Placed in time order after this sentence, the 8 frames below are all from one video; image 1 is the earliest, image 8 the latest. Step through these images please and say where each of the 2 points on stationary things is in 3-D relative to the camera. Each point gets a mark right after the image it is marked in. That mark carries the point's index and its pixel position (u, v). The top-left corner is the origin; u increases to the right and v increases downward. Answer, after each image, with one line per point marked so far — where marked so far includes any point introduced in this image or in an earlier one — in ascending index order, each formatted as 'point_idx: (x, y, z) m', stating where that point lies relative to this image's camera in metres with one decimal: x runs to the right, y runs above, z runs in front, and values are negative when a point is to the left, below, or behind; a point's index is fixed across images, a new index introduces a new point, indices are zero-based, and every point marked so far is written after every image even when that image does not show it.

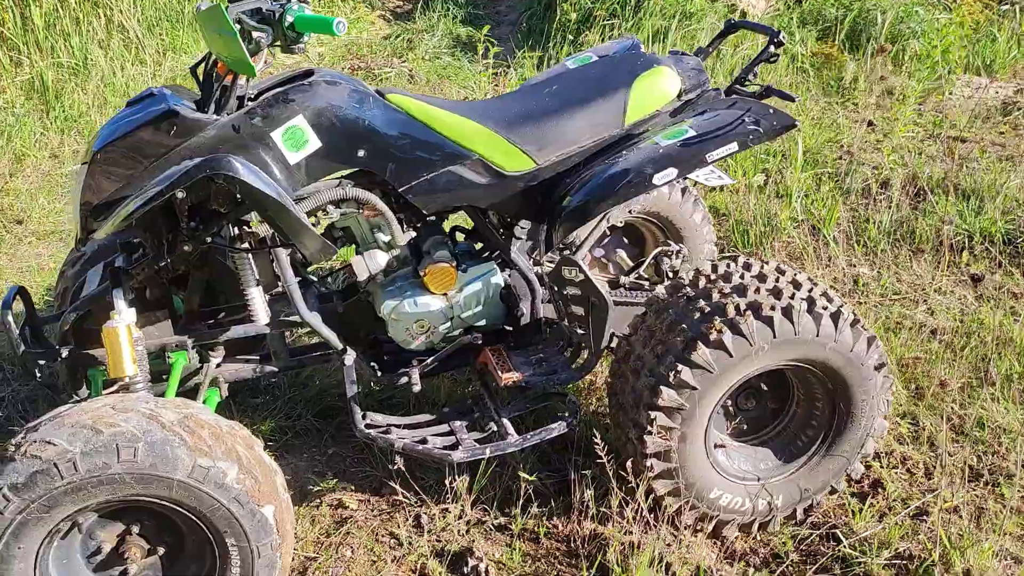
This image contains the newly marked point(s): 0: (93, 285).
0: (-1.2, 0.0, +2.6) m
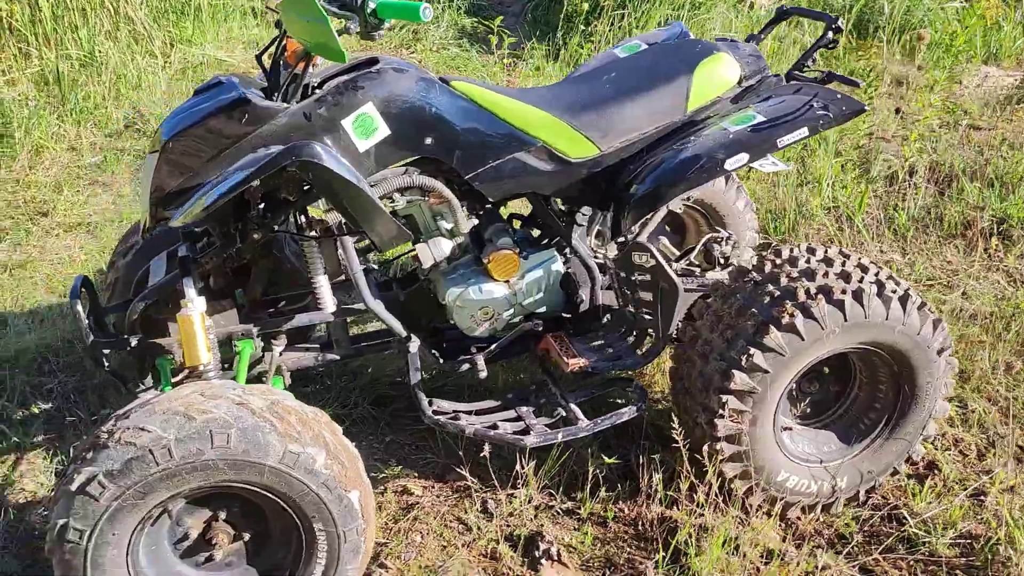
0: (-1.0, 0.0, +2.6) m
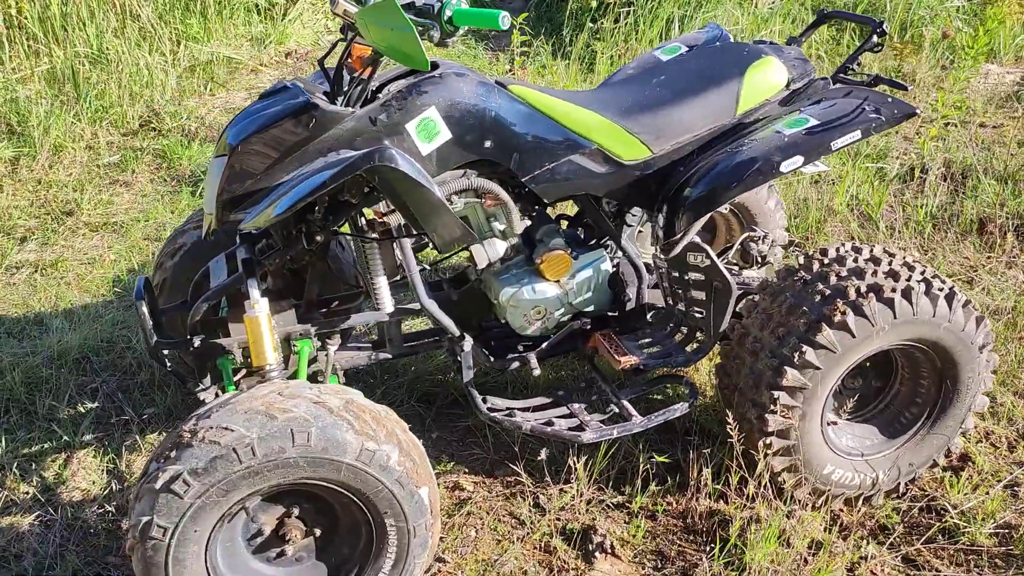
0: (-0.8, 0.0, +2.6) m
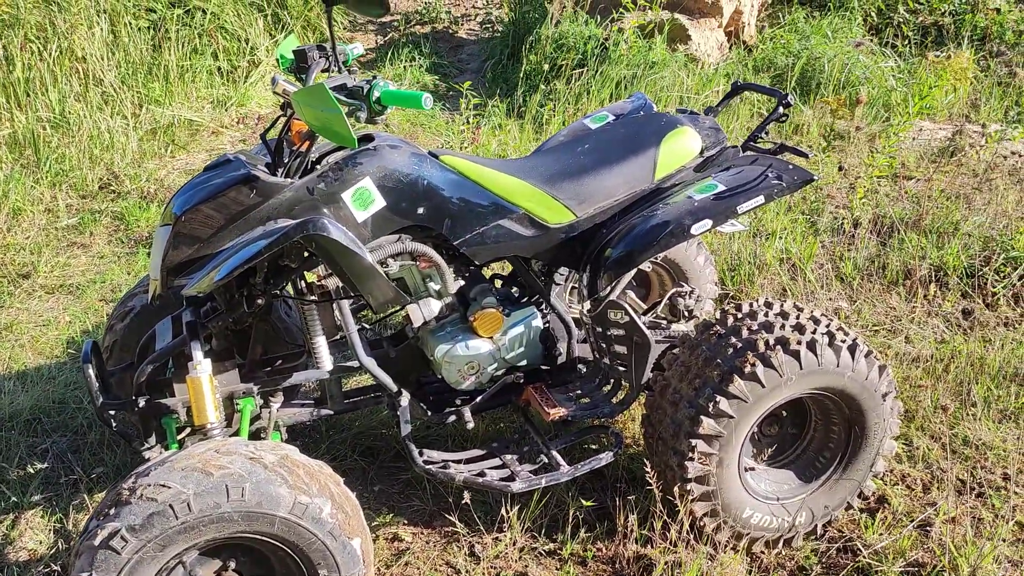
0: (-1.0, -0.2, +2.7) m
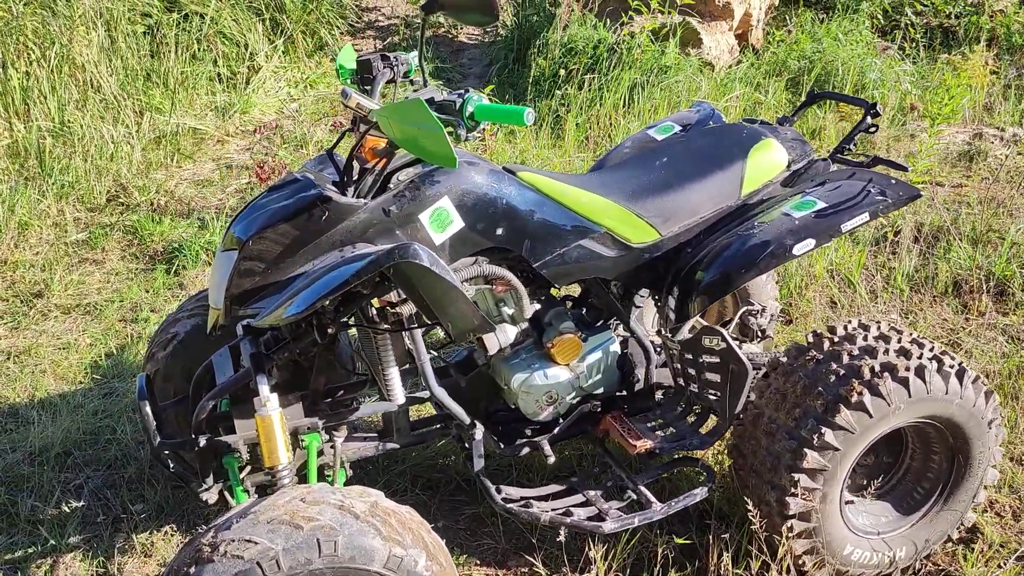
0: (-0.8, -0.2, +2.6) m
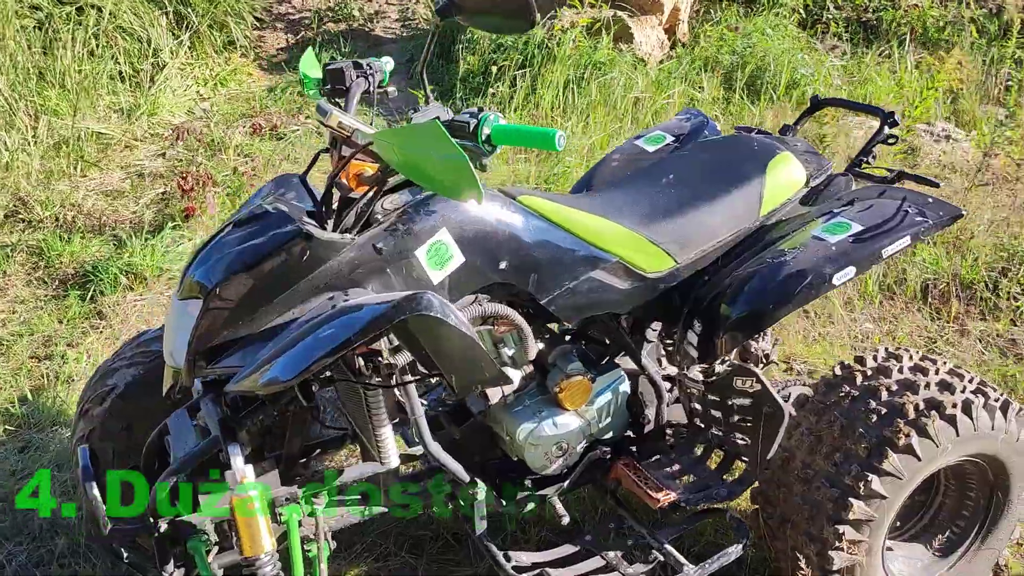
0: (-0.8, -0.4, +2.2) m
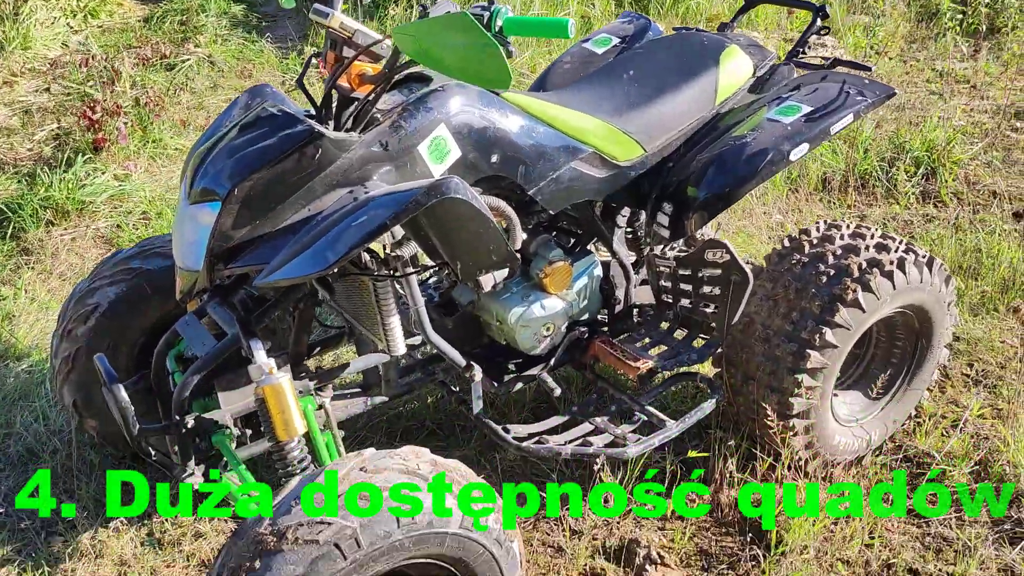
0: (-0.8, -0.1, +2.2) m
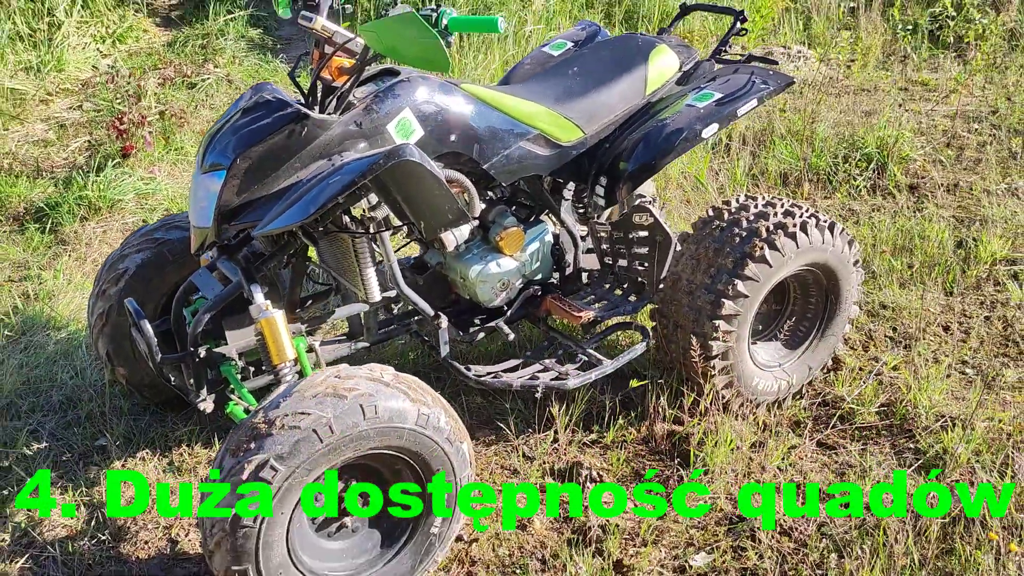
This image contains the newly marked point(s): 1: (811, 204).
0: (-0.9, 0.0, +2.7) m
1: (+1.6, +0.4, +5.0) m
